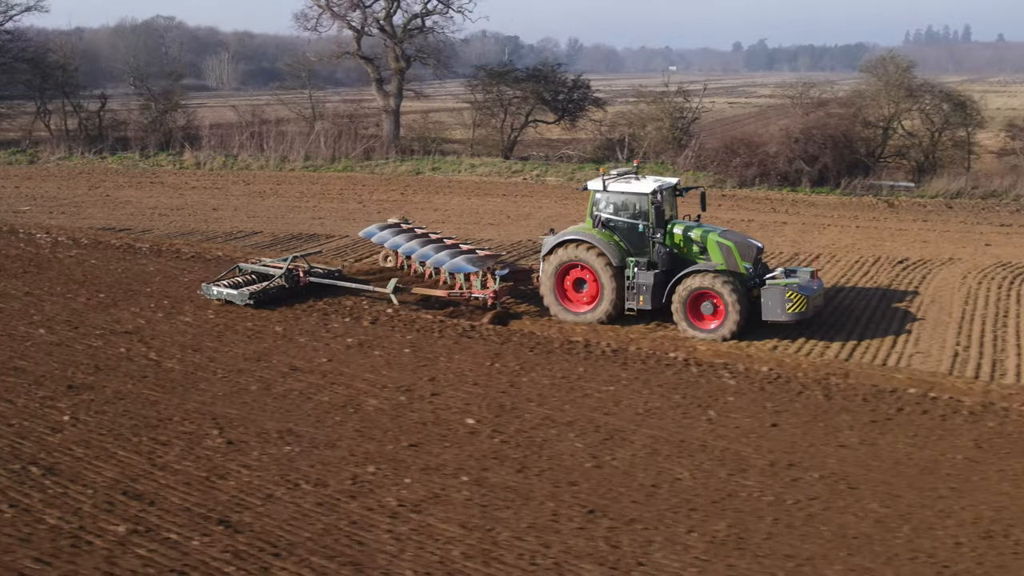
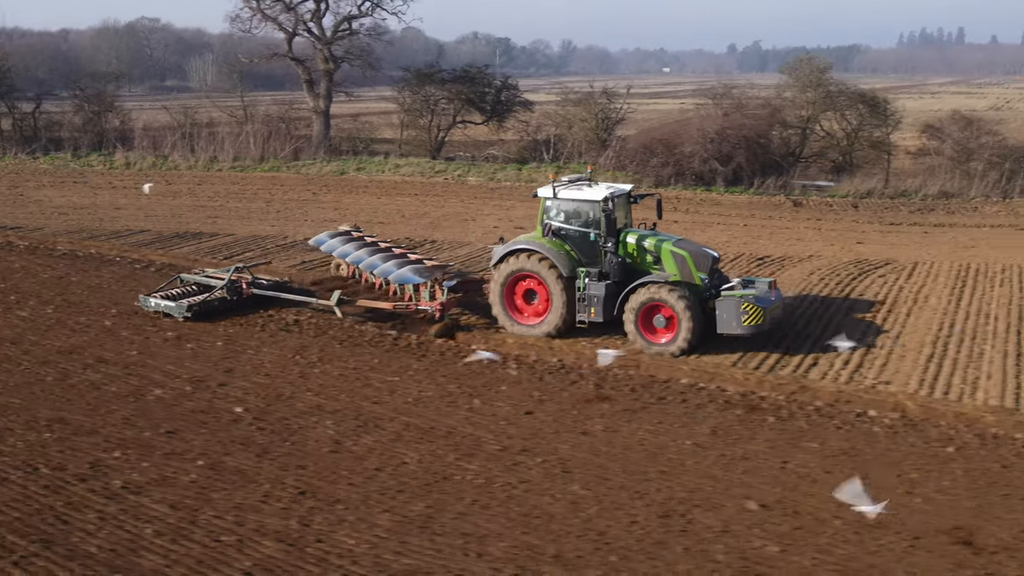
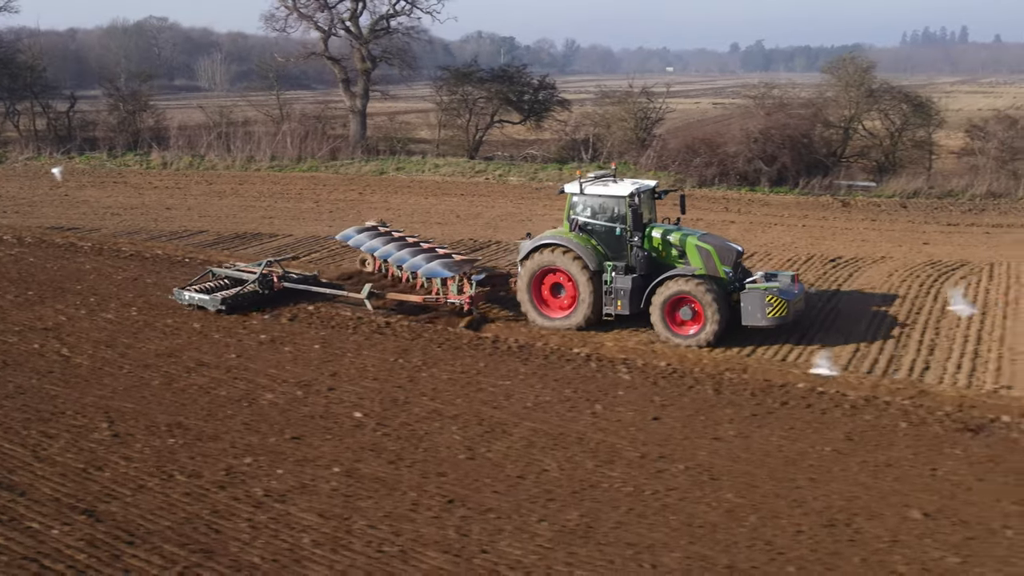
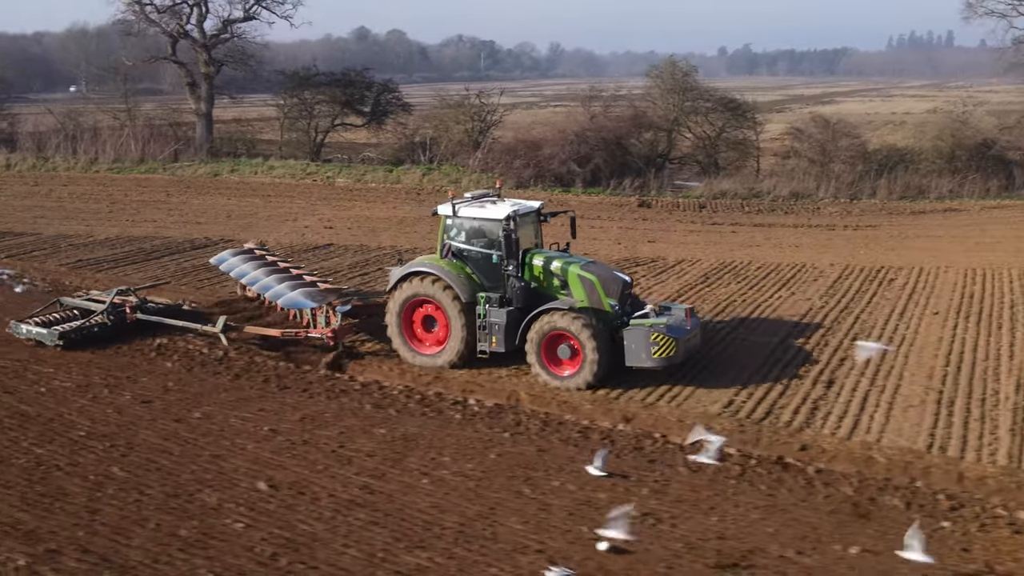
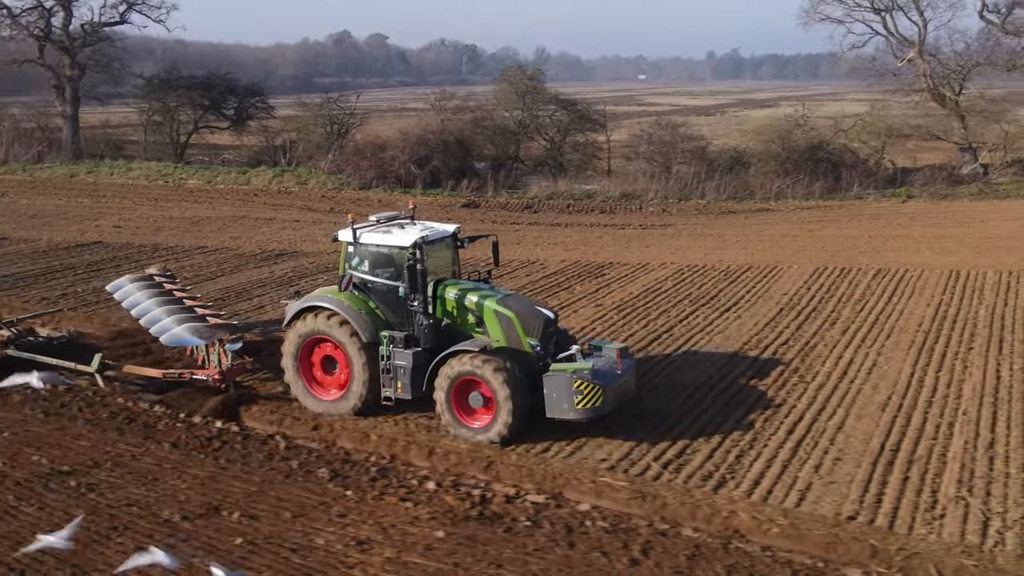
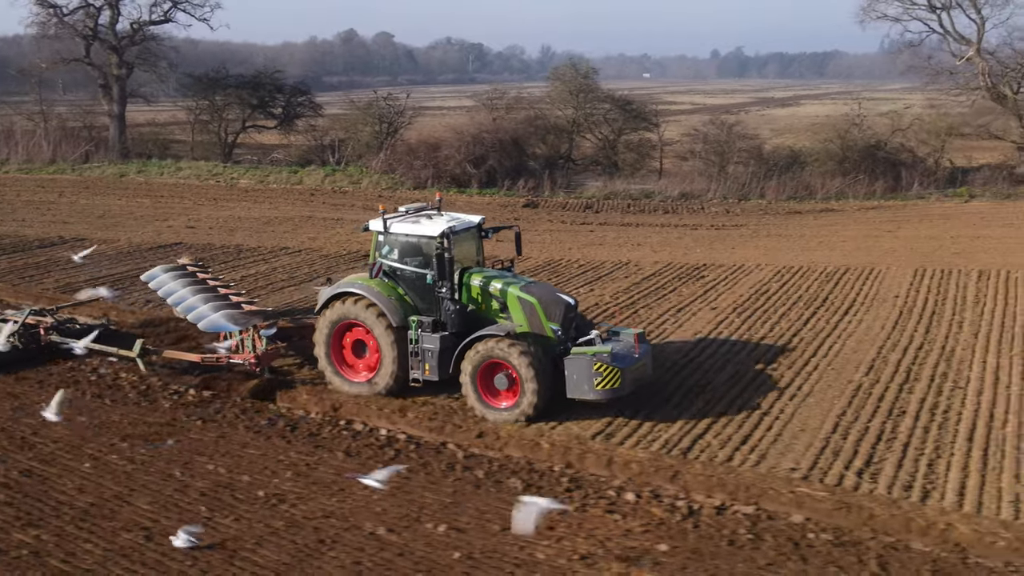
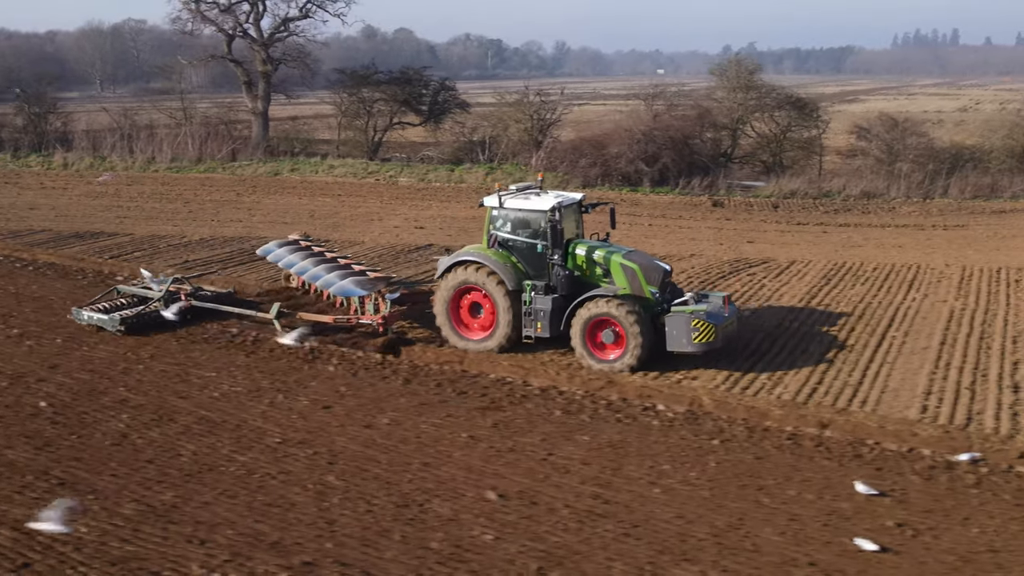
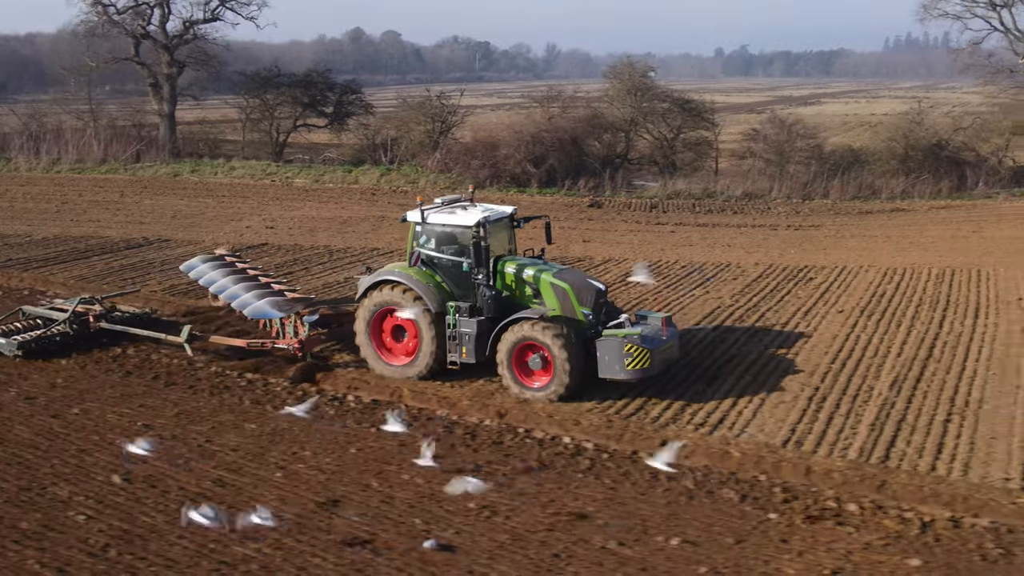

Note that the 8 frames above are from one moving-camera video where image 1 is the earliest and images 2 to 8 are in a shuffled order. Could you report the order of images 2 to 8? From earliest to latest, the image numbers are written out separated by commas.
3, 2, 7, 4, 8, 6, 5
